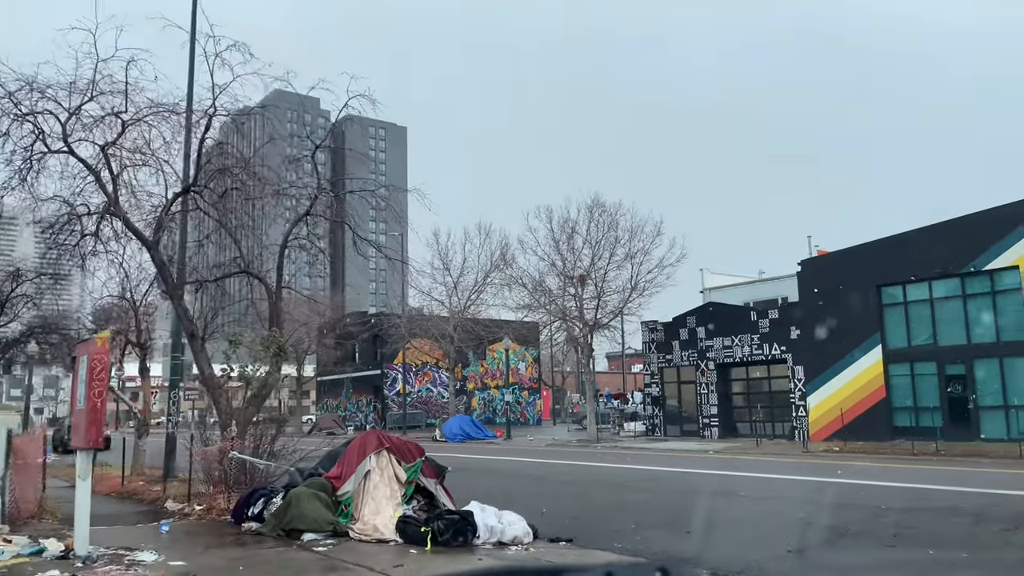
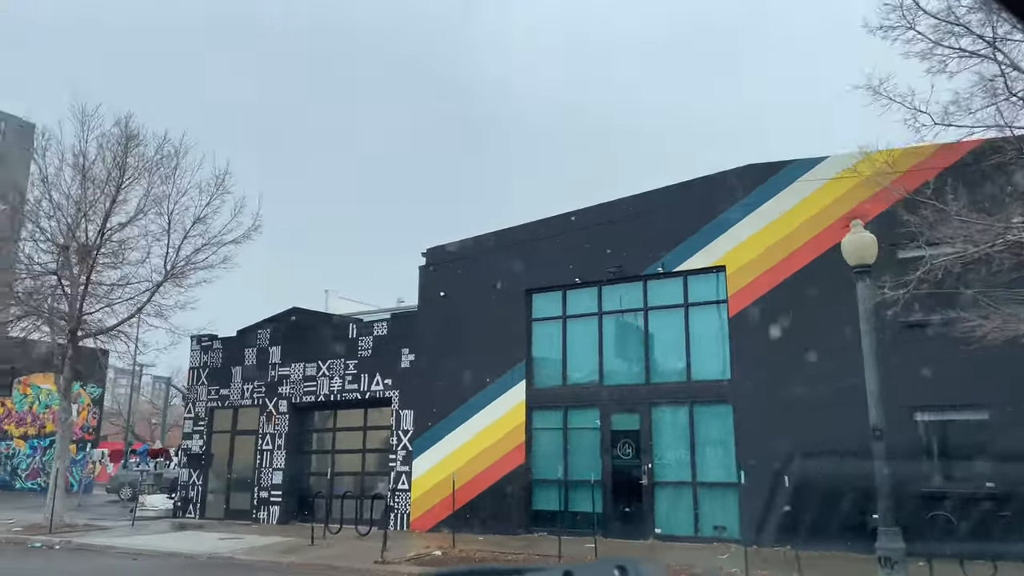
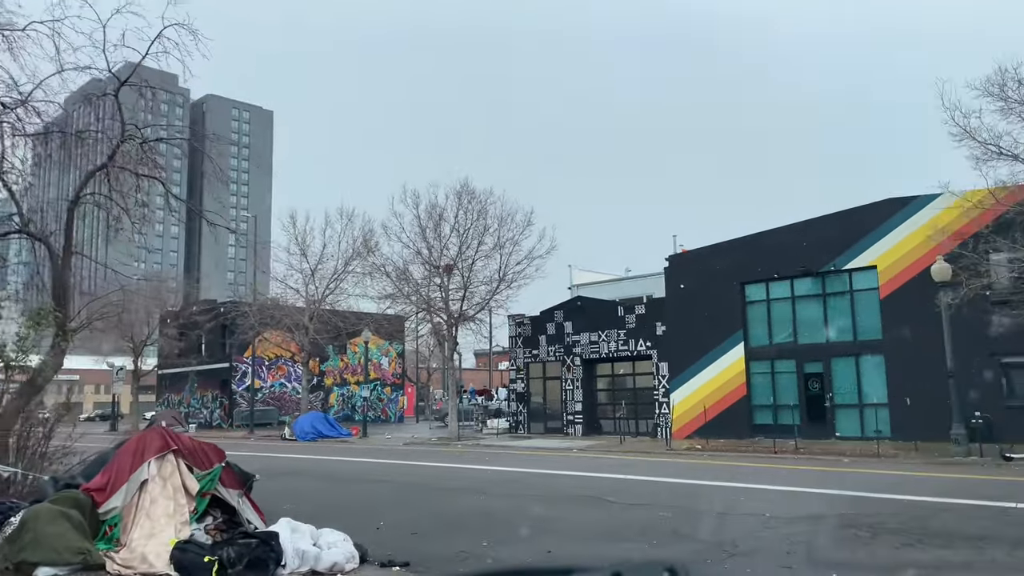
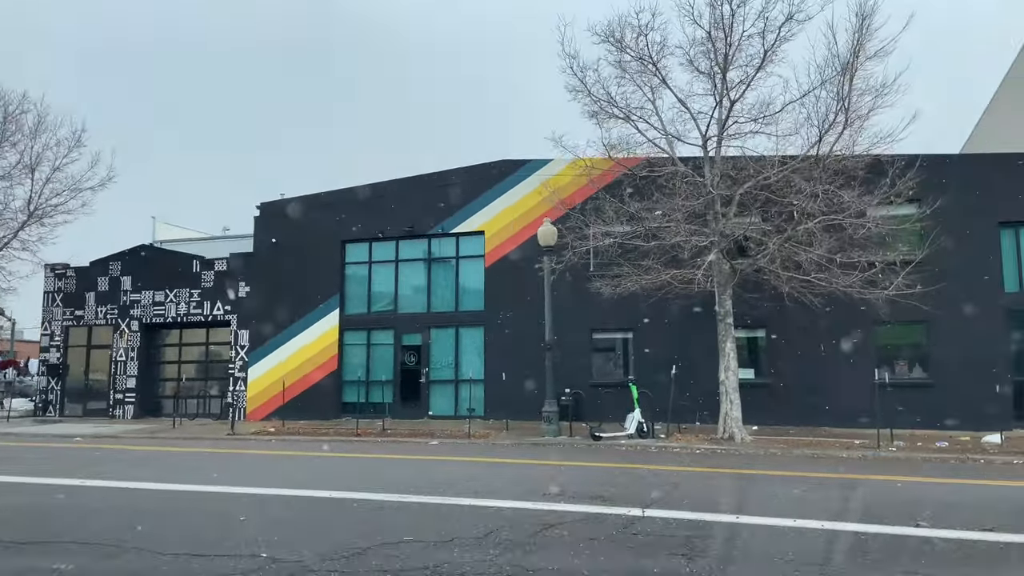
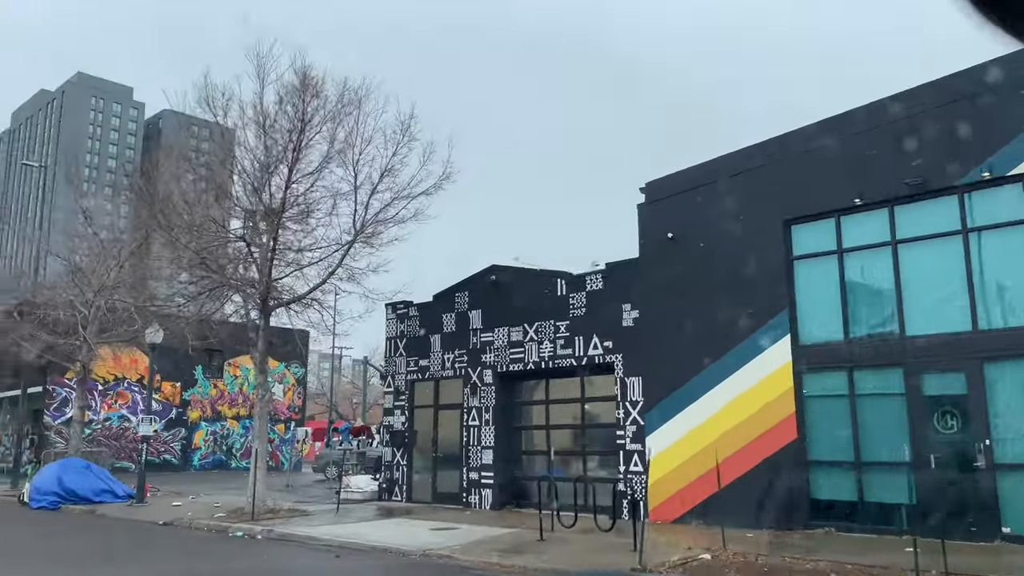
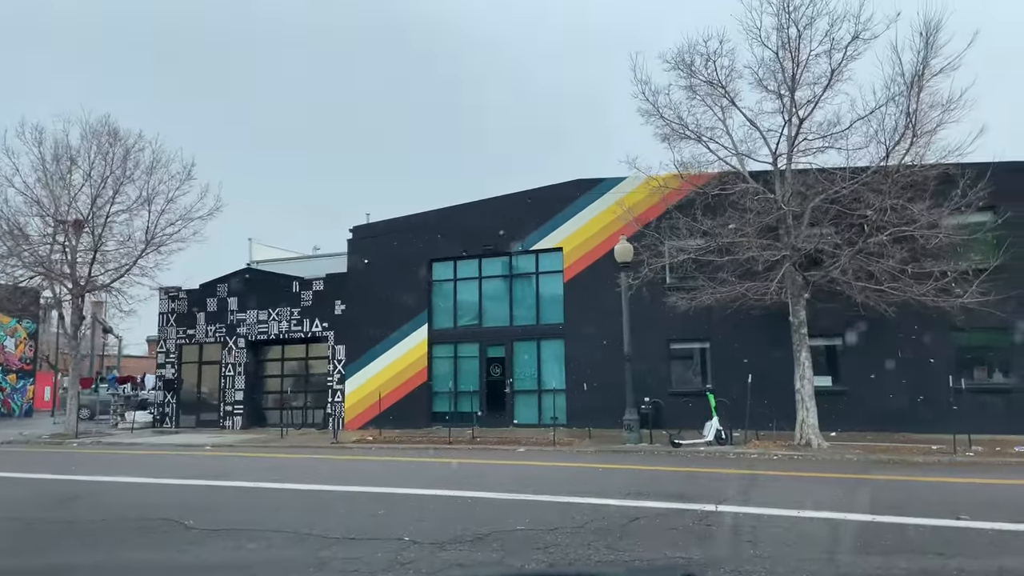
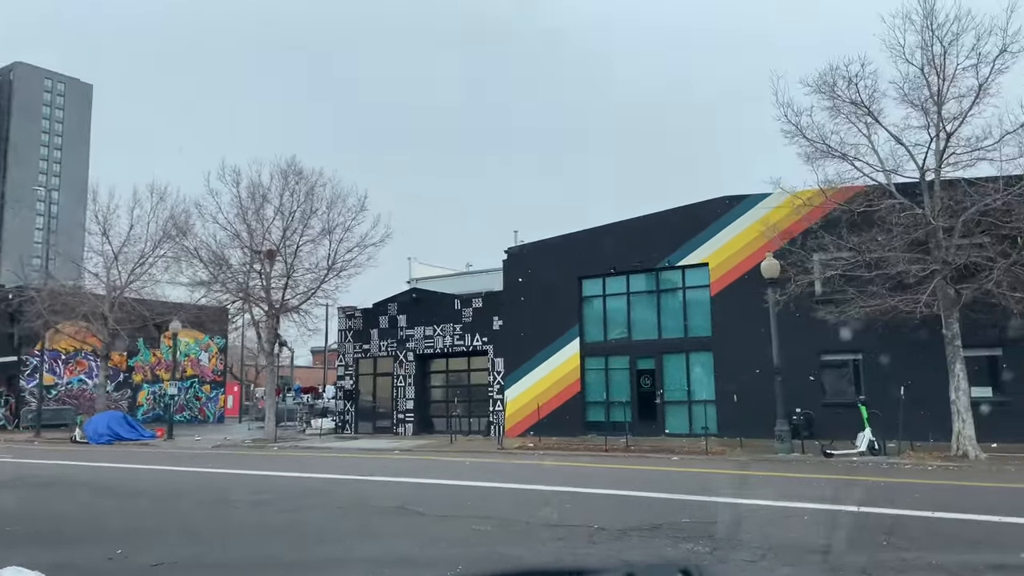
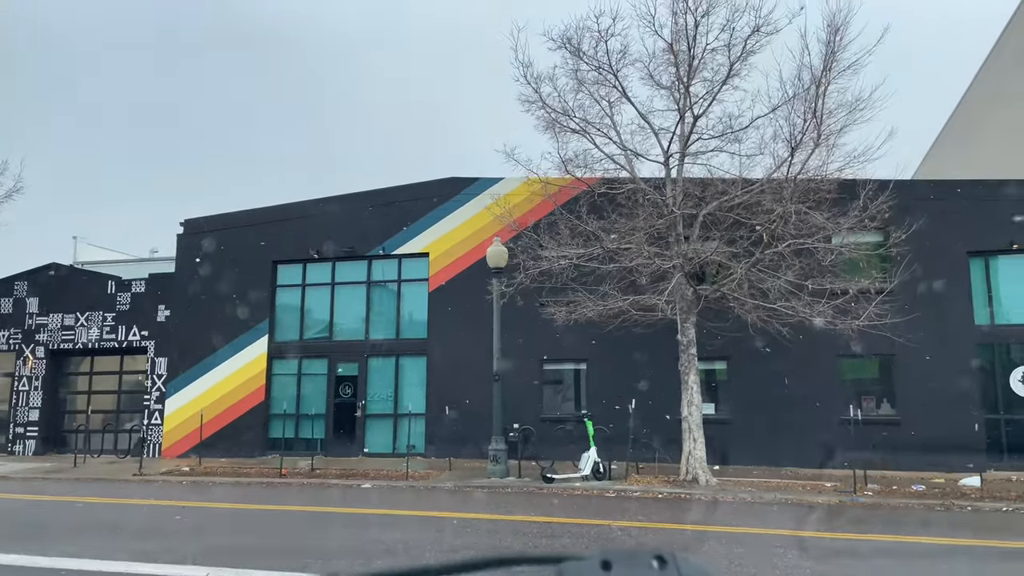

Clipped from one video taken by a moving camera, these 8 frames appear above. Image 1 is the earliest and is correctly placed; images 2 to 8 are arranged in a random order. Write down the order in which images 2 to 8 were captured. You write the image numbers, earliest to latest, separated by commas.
3, 7, 6, 4, 8, 2, 5
